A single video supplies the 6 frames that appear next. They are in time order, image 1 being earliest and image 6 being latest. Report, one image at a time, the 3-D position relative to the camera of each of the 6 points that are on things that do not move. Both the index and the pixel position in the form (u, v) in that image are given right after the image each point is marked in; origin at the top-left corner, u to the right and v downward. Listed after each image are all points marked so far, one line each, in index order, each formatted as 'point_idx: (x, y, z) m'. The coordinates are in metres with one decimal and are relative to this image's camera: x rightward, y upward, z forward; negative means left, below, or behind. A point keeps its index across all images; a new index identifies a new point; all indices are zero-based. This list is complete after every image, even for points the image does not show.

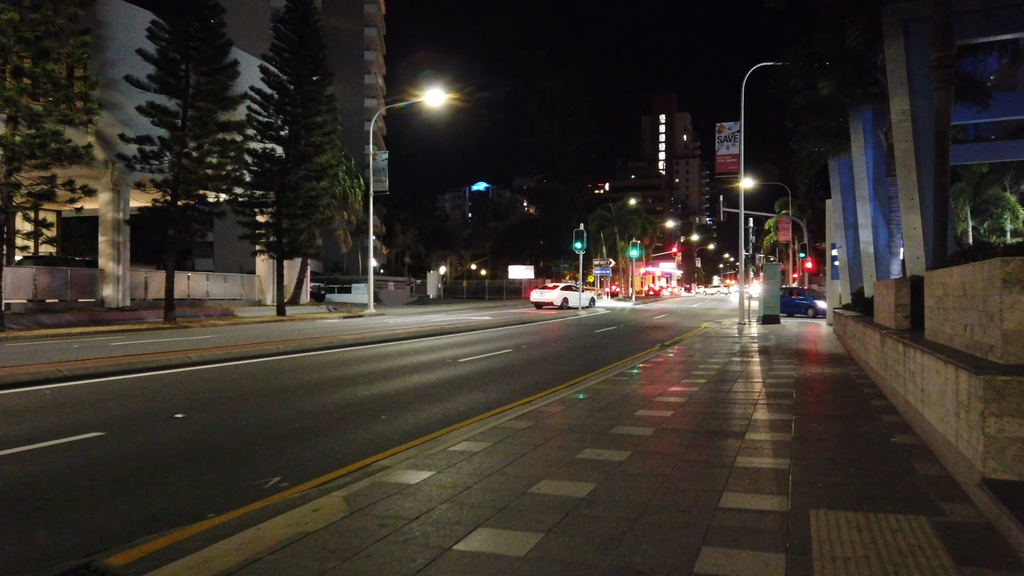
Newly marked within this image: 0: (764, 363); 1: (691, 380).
0: (+5.6, -1.6, +16.6) m
1: (+3.4, -1.7, +13.6) m
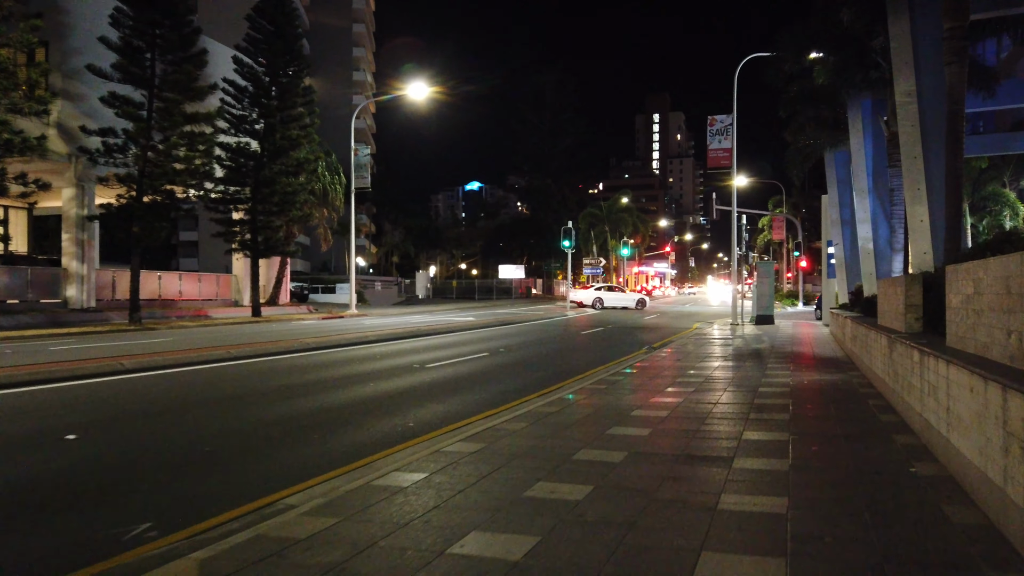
0: (+5.0, -1.6, +15.3) m
1: (+2.8, -1.6, +12.3) m
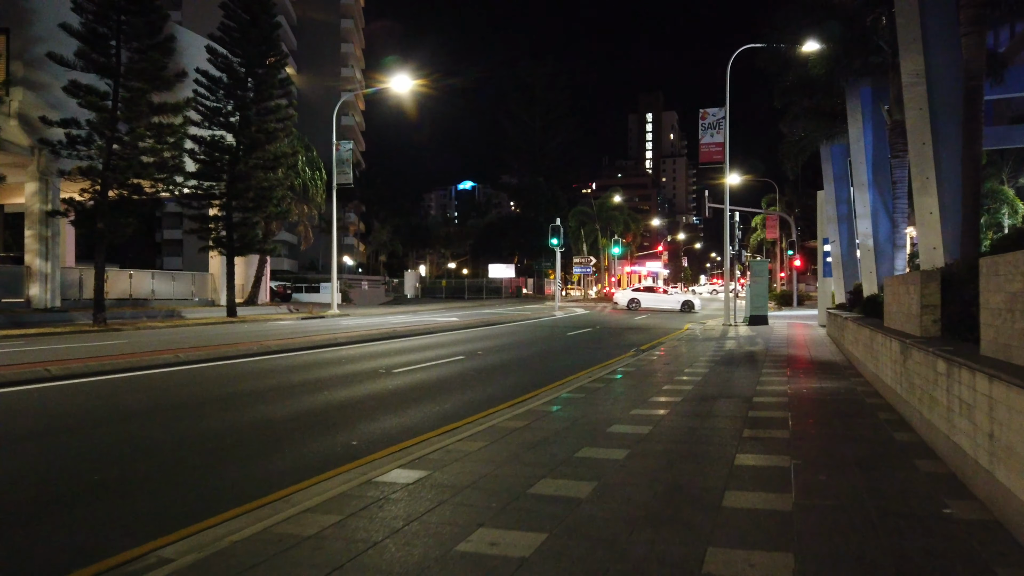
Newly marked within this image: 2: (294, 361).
0: (+4.5, -1.6, +14.1) m
1: (+2.3, -1.6, +11.1) m
2: (-4.9, -1.6, +16.9) m
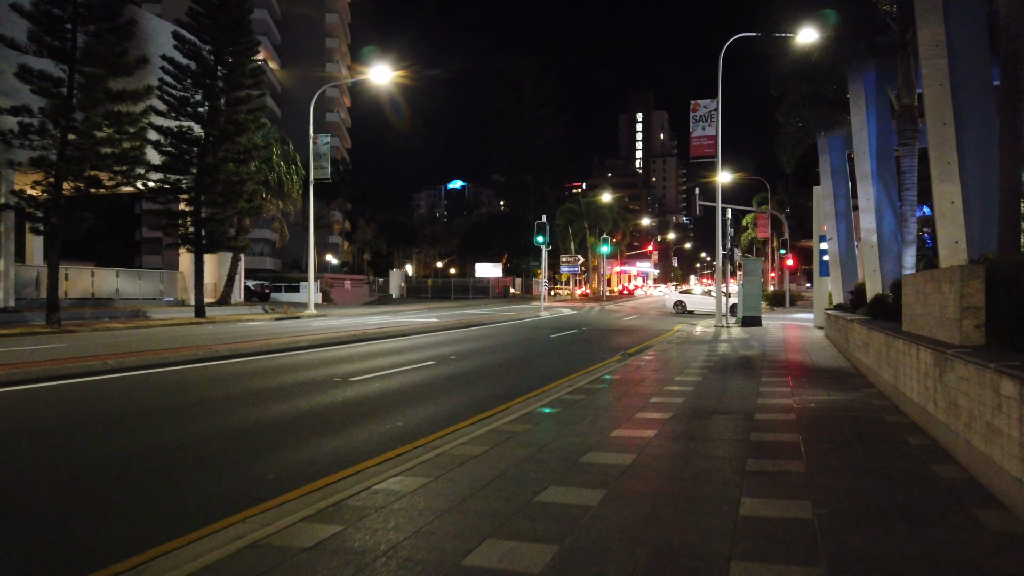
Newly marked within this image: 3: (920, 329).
0: (+4.0, -1.6, +12.7) m
1: (+1.9, -1.6, +9.6) m
2: (-5.4, -1.5, +15.4) m
3: (+4.8, -0.5, +8.7) m
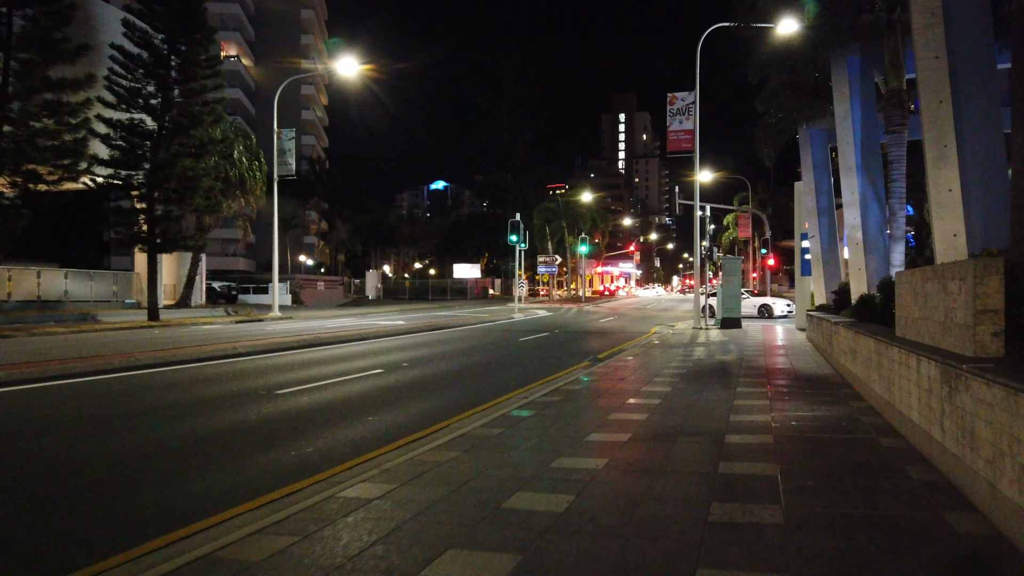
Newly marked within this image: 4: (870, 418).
0: (+3.2, -1.6, +11.4) m
1: (+1.1, -1.6, +8.3) m
2: (-6.3, -1.6, +13.9) m
3: (+4.0, -0.5, +7.4) m
4: (+4.0, -1.5, +8.4) m
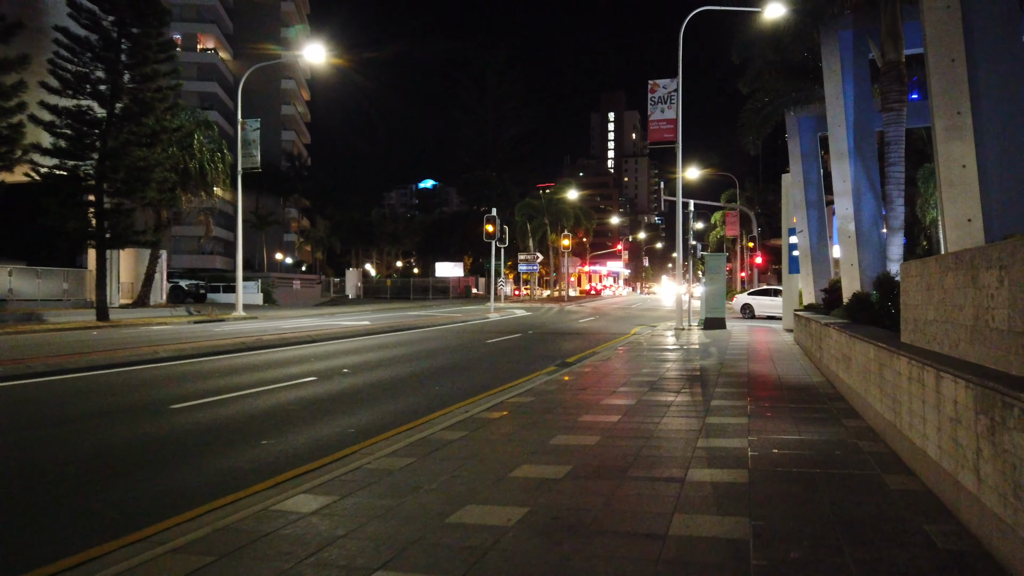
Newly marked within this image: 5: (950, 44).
0: (+2.4, -1.5, +9.8) m
1: (+0.4, -1.5, +6.6) m
2: (-7.1, -1.5, +12.1) m
3: (+3.3, -0.4, +5.8) m
4: (+3.2, -1.4, +6.8) m
5: (+4.8, +2.8, +8.2) m
